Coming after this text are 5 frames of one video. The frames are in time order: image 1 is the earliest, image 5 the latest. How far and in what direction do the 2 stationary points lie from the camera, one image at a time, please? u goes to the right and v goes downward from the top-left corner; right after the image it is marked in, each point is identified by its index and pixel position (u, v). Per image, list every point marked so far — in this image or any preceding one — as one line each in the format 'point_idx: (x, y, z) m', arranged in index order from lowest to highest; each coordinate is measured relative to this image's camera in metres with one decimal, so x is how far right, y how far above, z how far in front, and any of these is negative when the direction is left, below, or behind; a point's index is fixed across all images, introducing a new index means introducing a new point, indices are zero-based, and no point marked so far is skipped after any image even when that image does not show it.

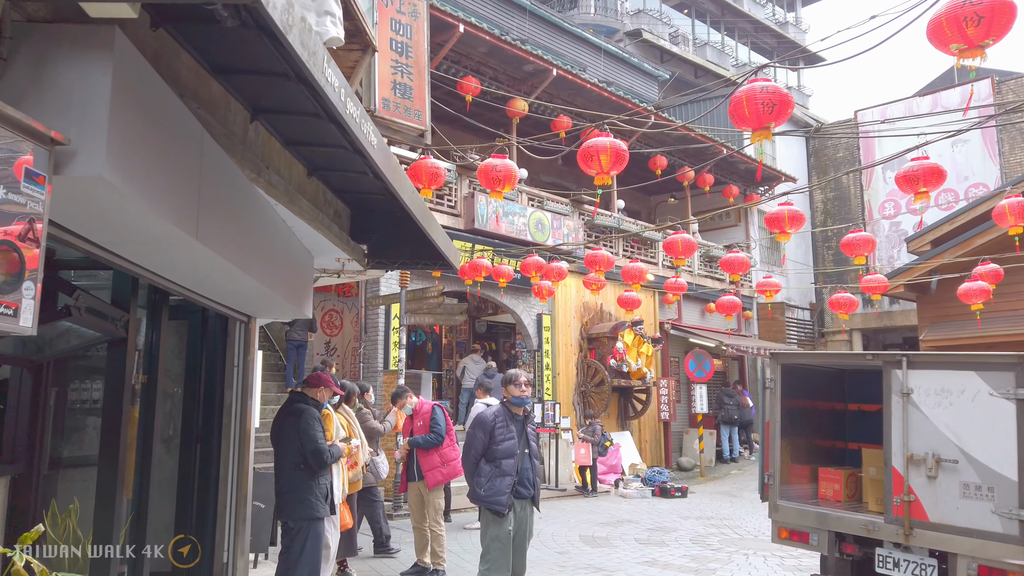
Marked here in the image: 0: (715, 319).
0: (+5.3, -0.8, +19.3) m
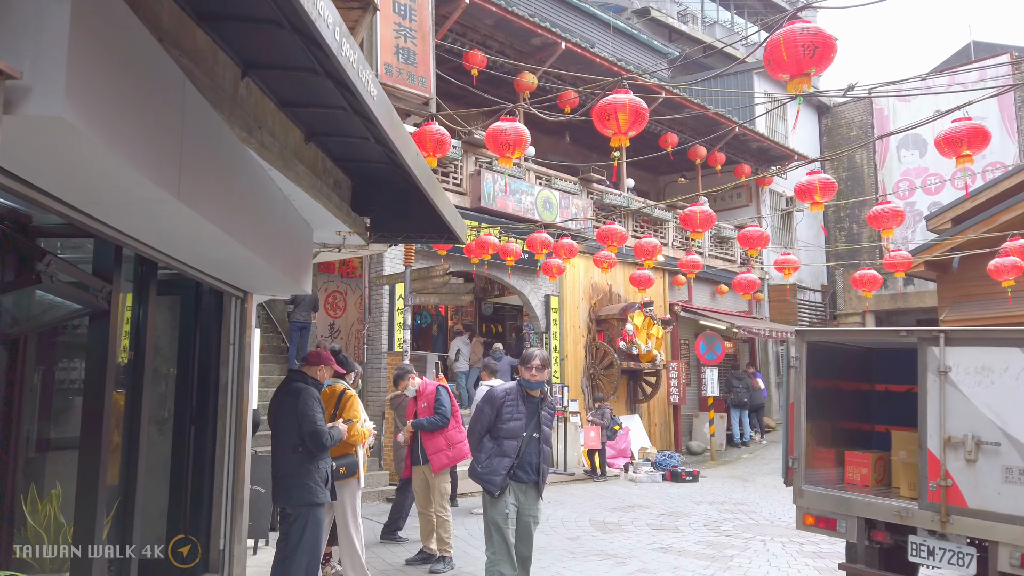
0: (+5.4, -0.4, +19.0) m
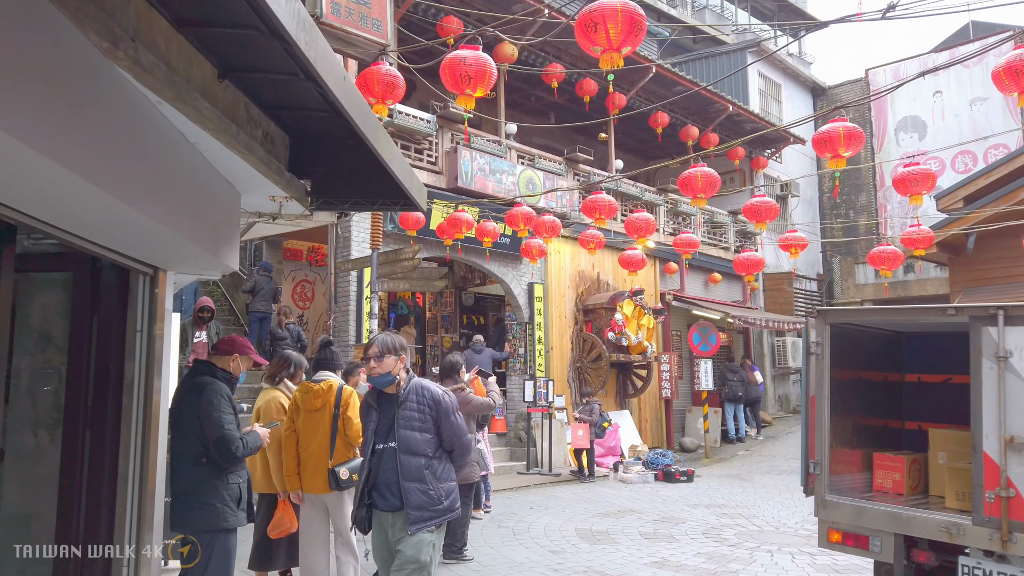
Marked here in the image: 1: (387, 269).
0: (+5.0, -0.1, +18.1) m
1: (-1.6, +0.2, +9.5) m
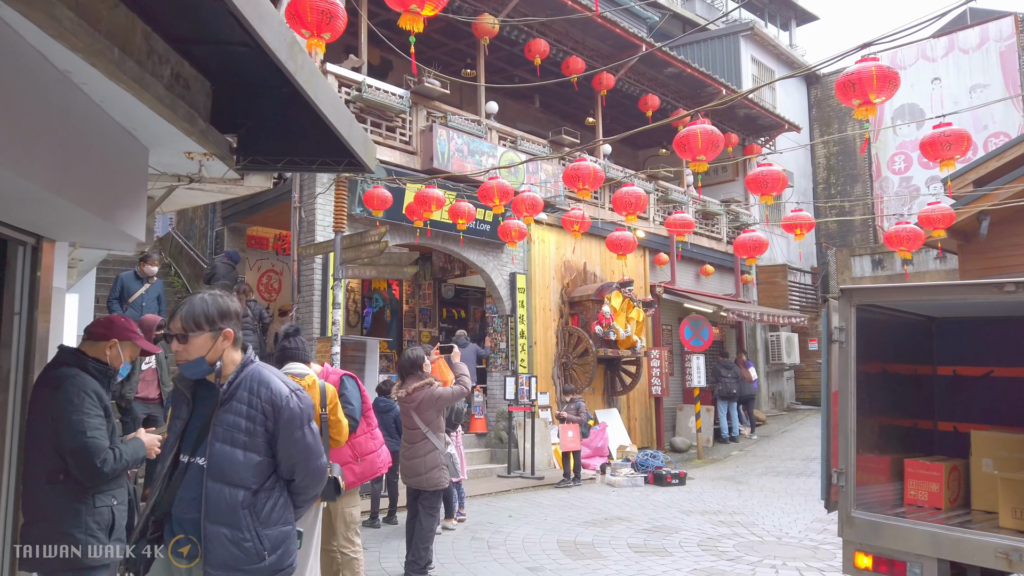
0: (+4.6, +0.1, +17.3) m
1: (-1.8, +0.4, +8.6) m
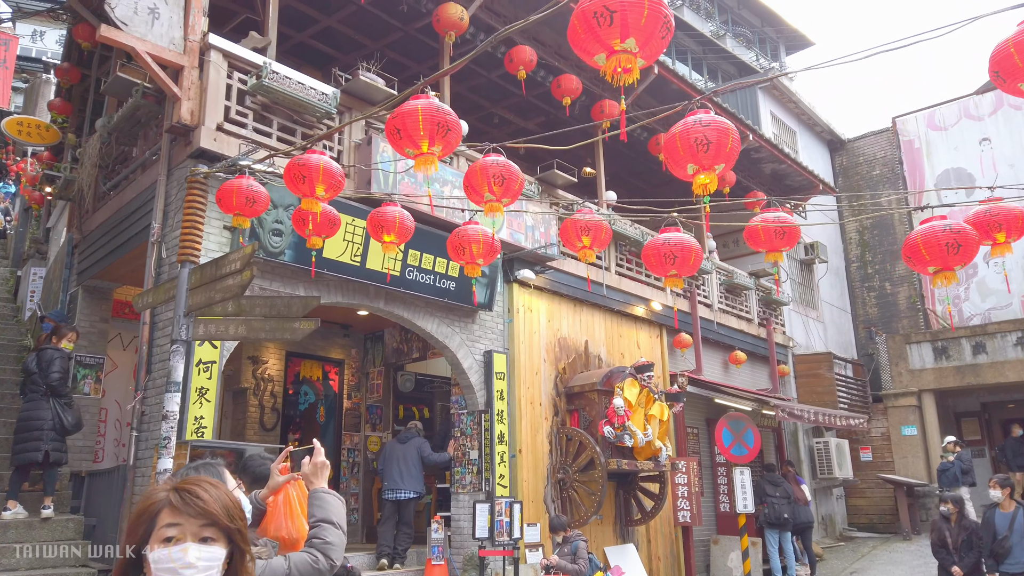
0: (+4.3, -1.6, +13.8) m
1: (-2.1, -0.1, +5.1) m
